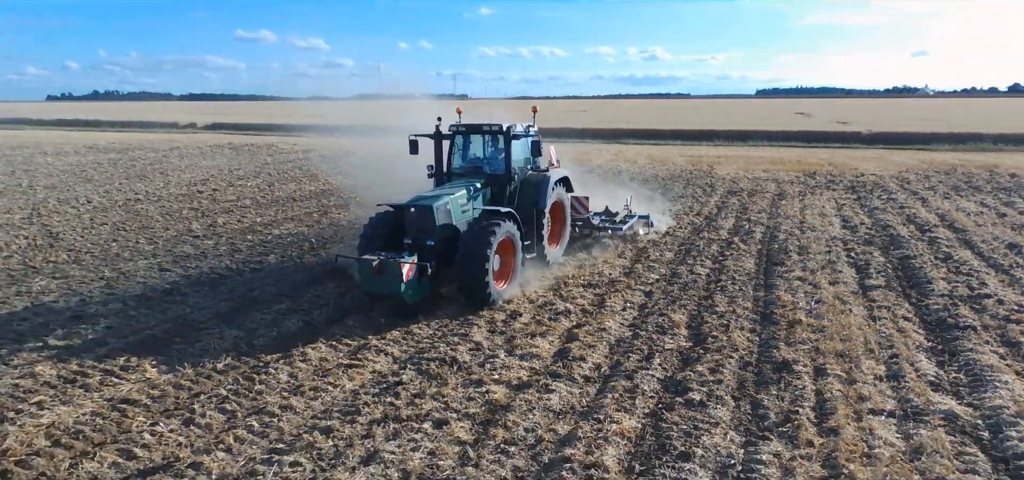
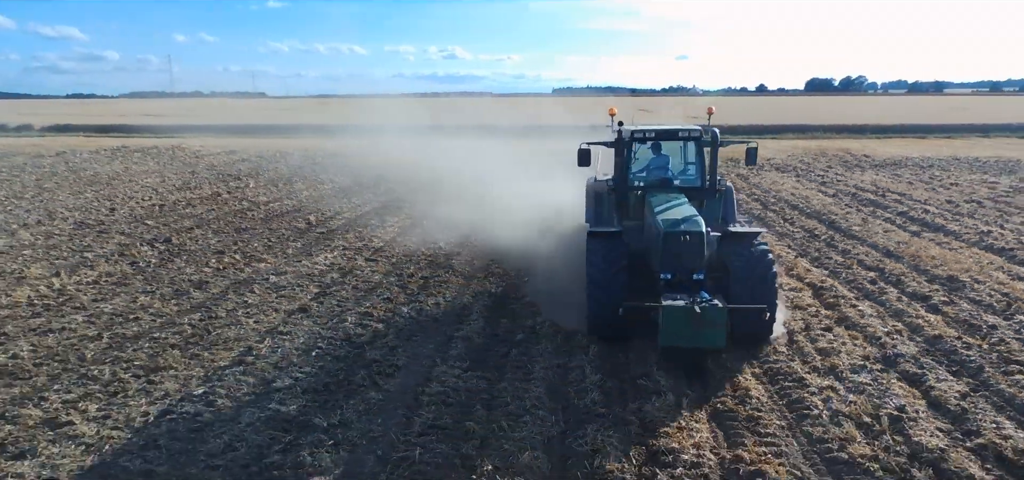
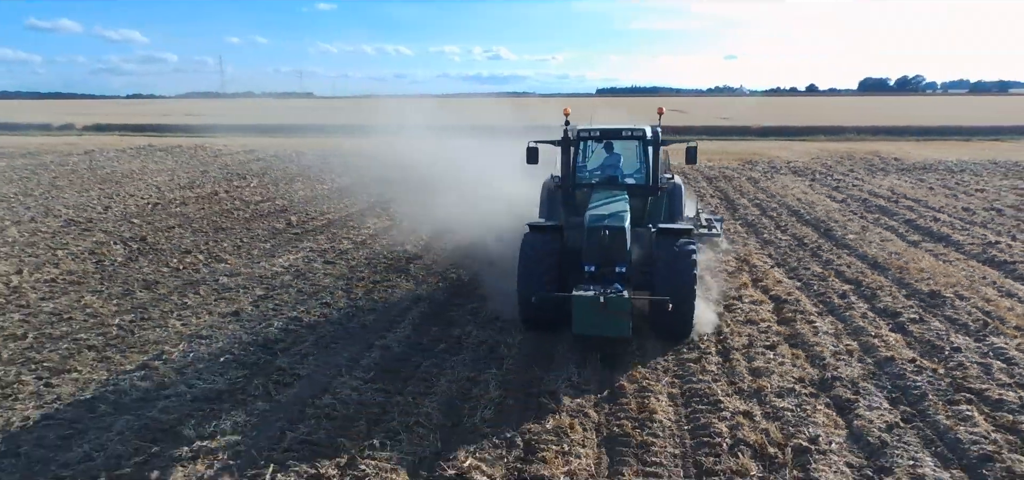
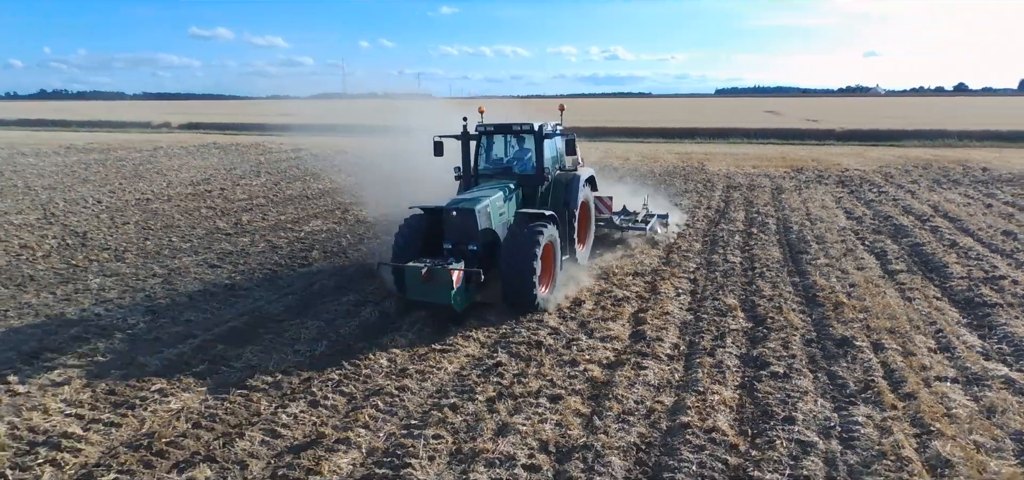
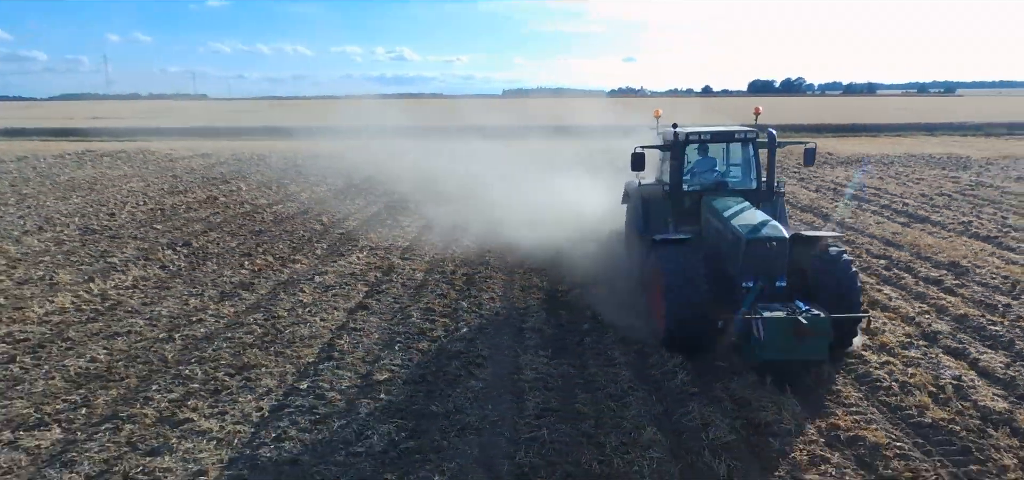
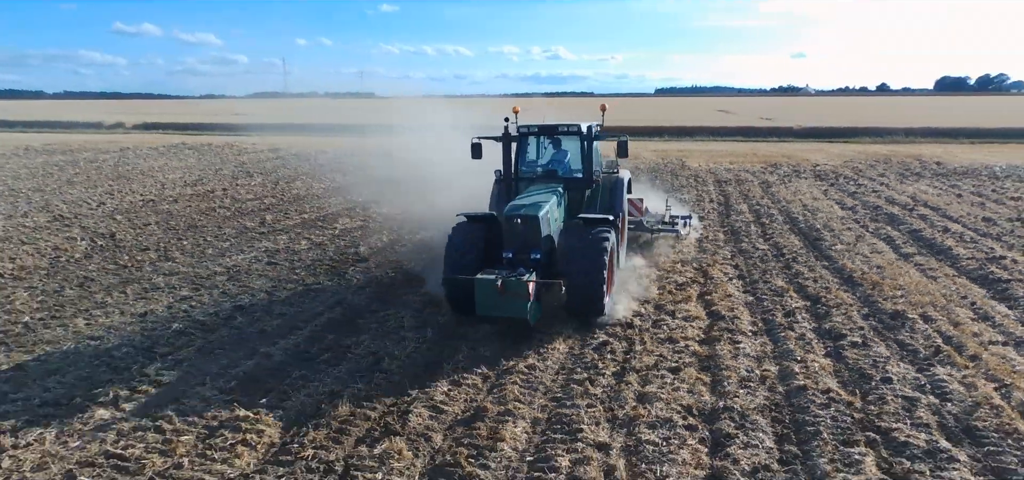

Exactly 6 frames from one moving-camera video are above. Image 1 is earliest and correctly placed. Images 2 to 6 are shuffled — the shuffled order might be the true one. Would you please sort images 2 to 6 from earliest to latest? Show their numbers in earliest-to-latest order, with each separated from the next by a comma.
4, 6, 3, 2, 5
